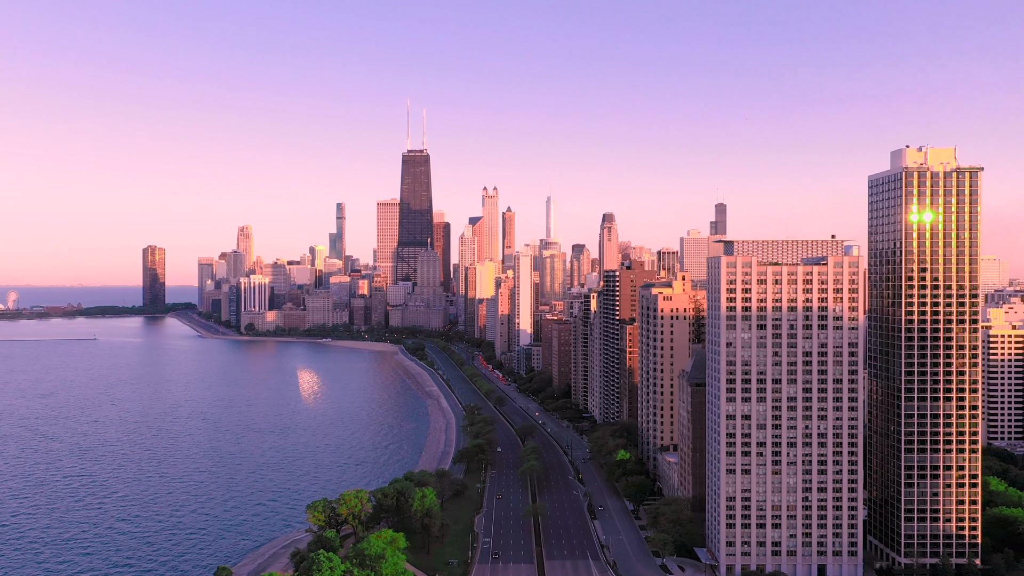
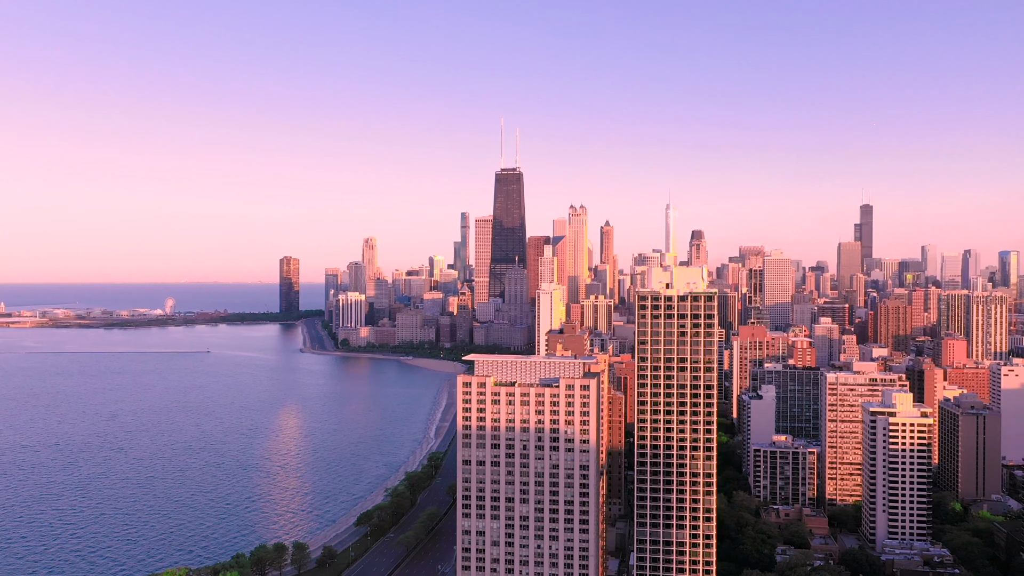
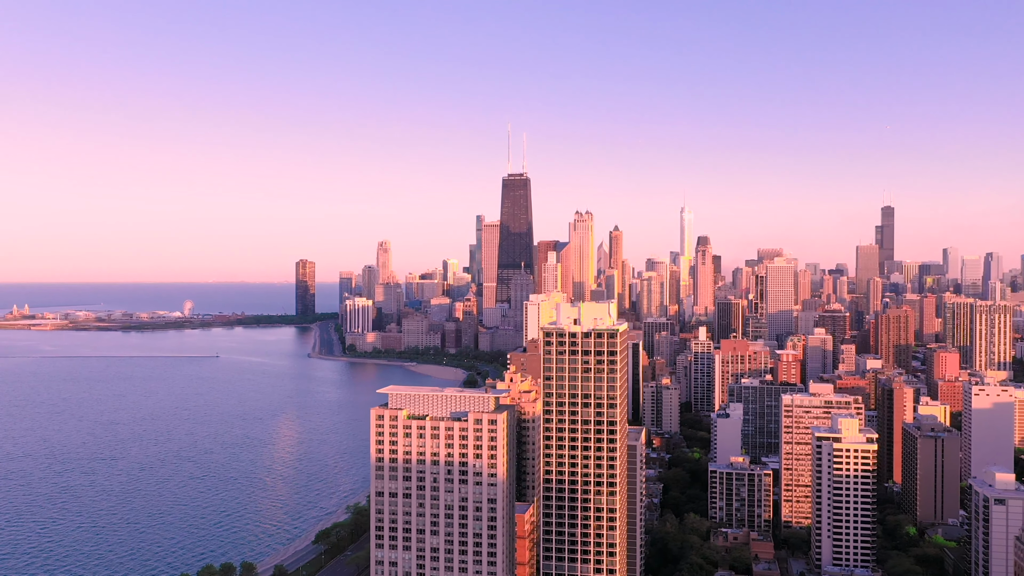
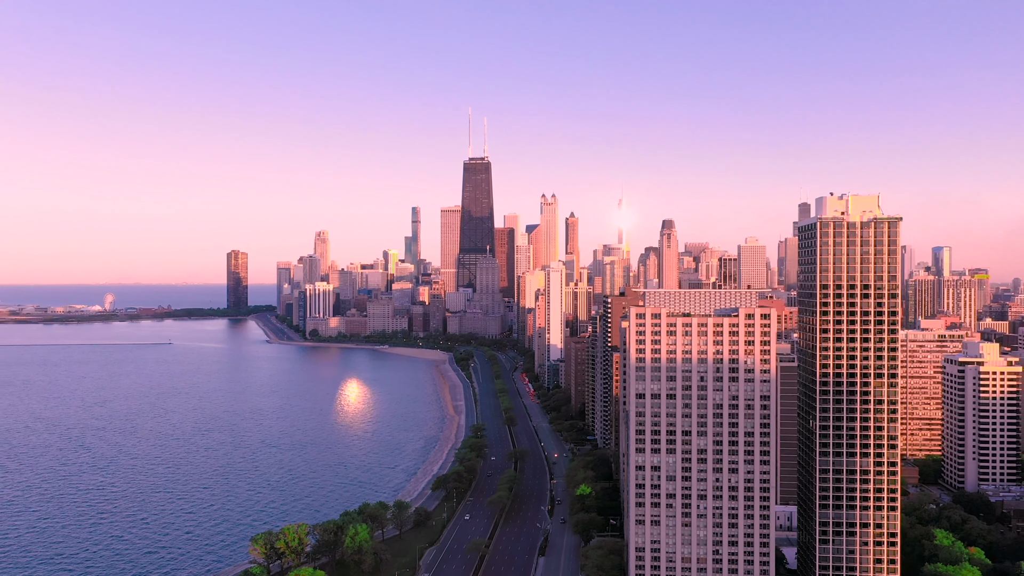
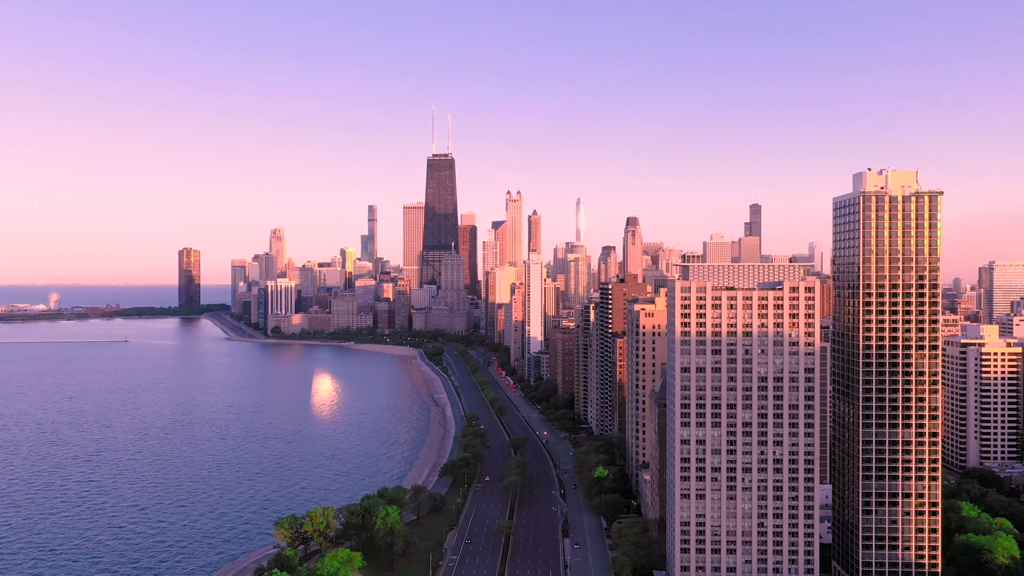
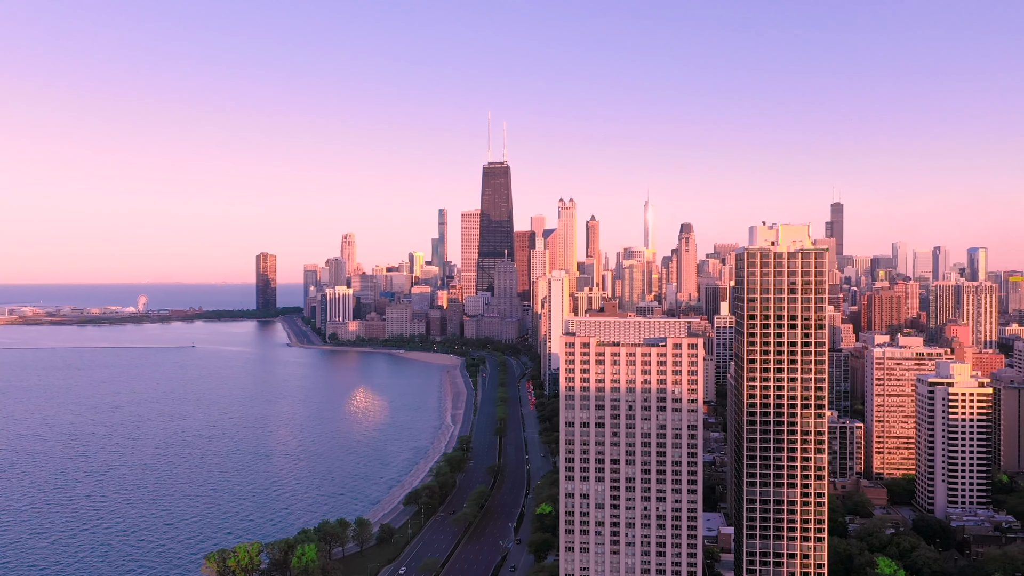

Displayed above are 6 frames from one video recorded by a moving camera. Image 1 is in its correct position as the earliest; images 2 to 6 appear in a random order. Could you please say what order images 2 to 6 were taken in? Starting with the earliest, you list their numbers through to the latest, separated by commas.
5, 4, 6, 2, 3
